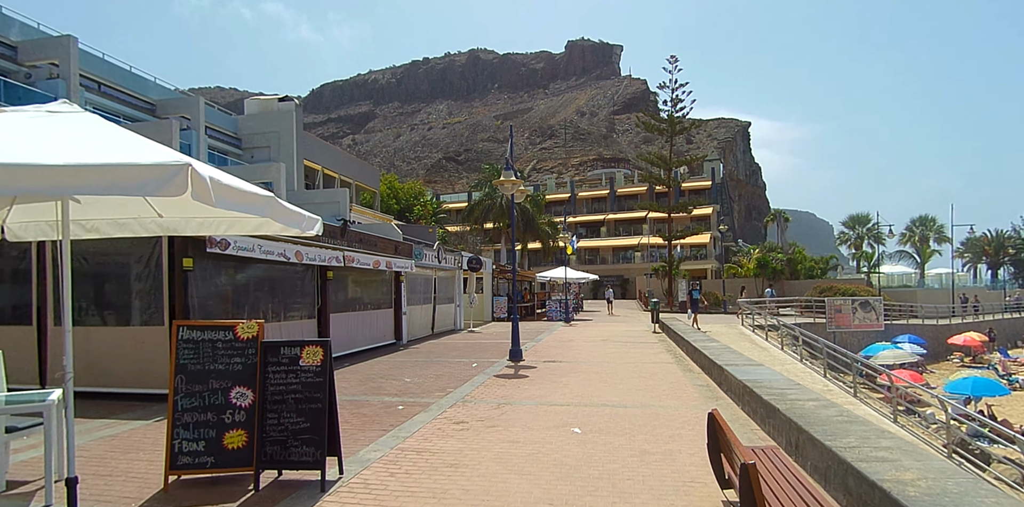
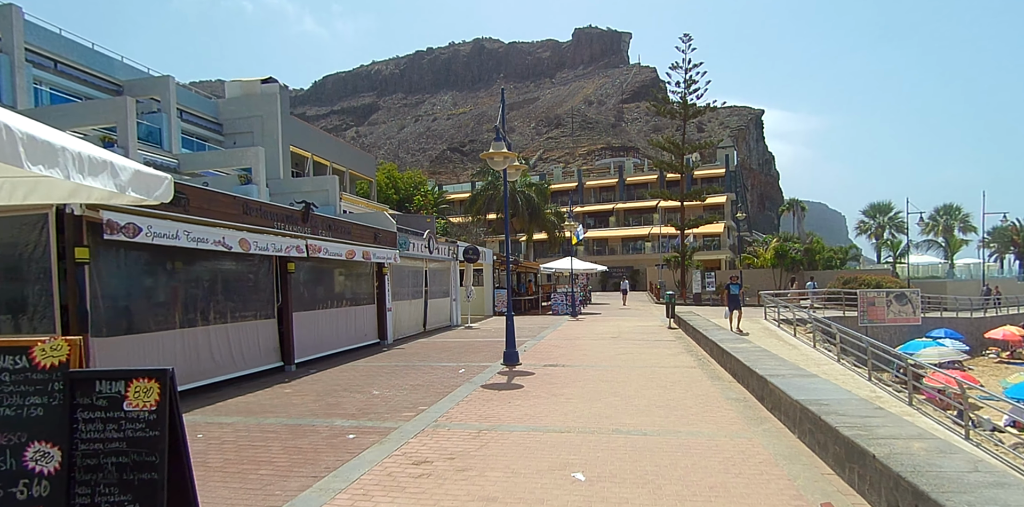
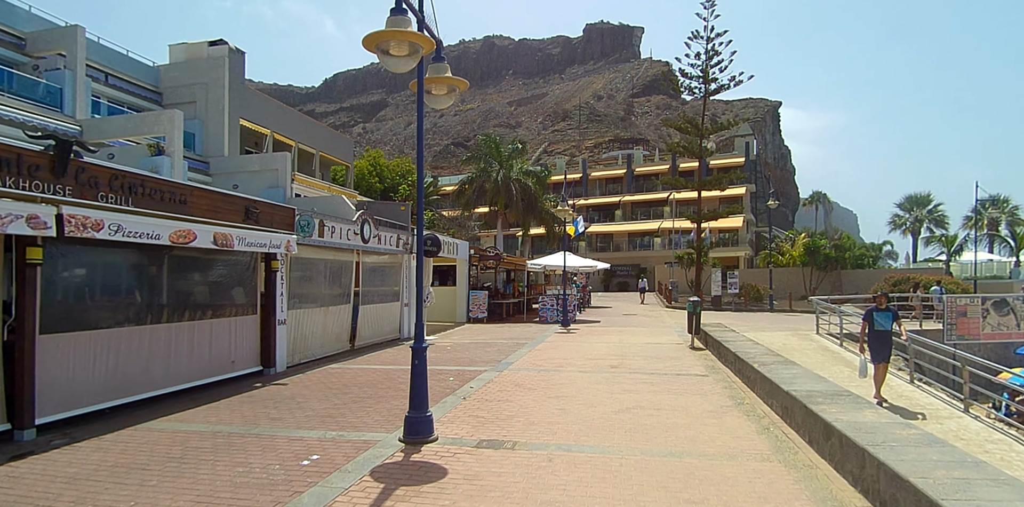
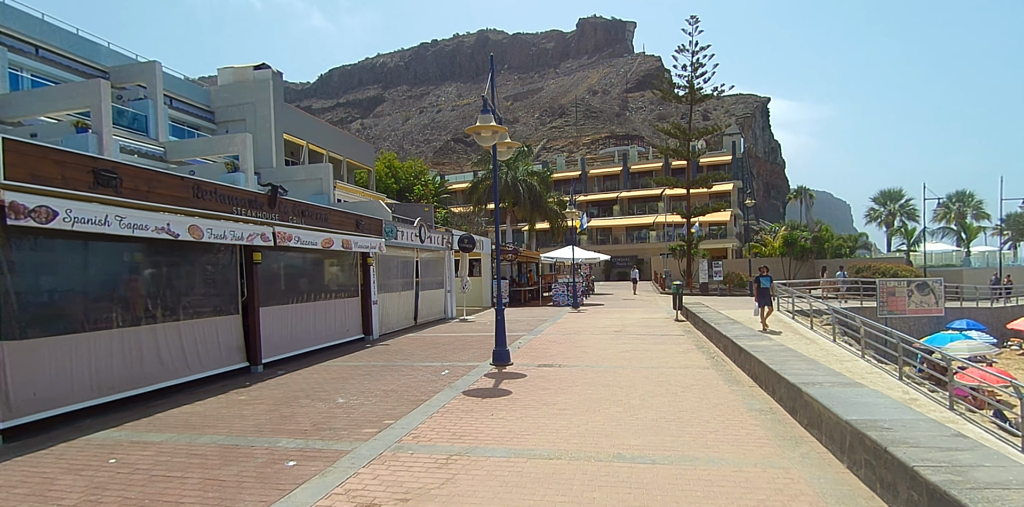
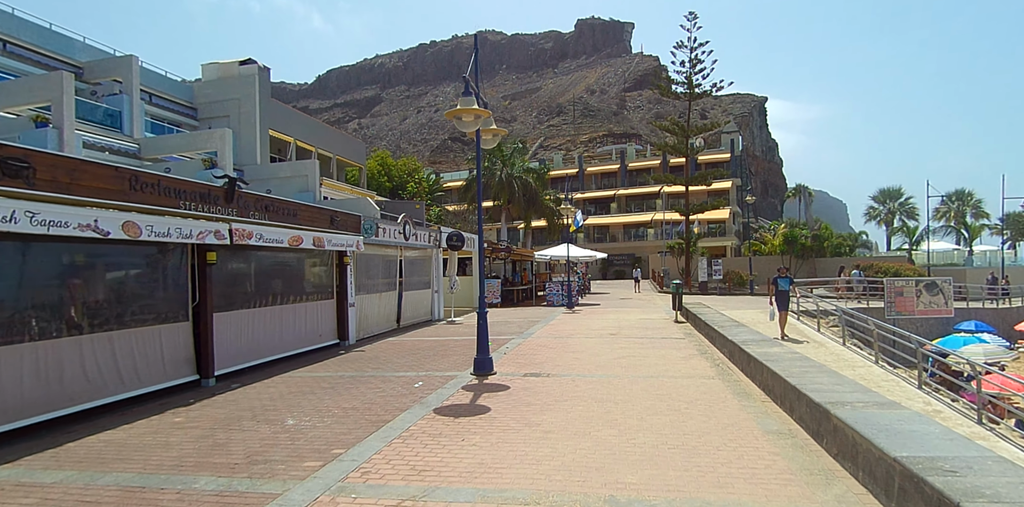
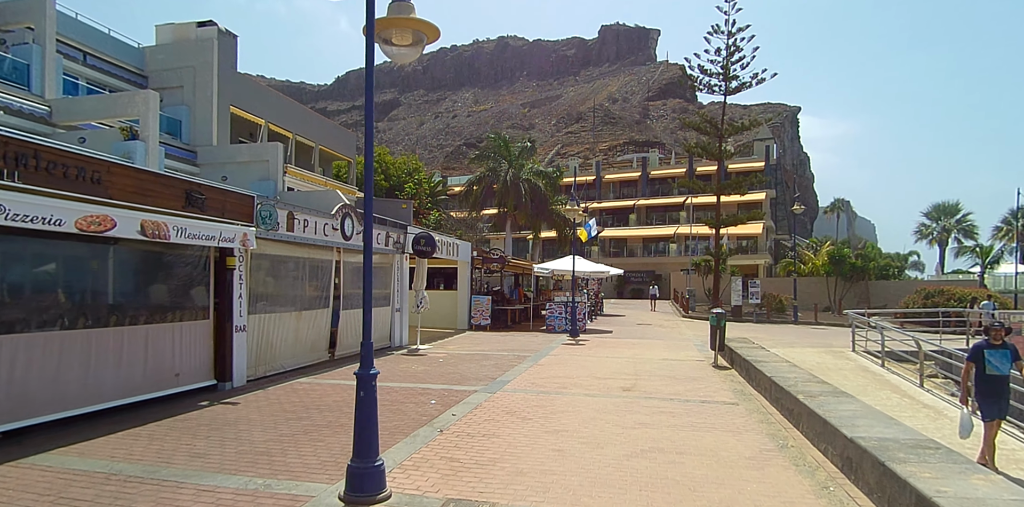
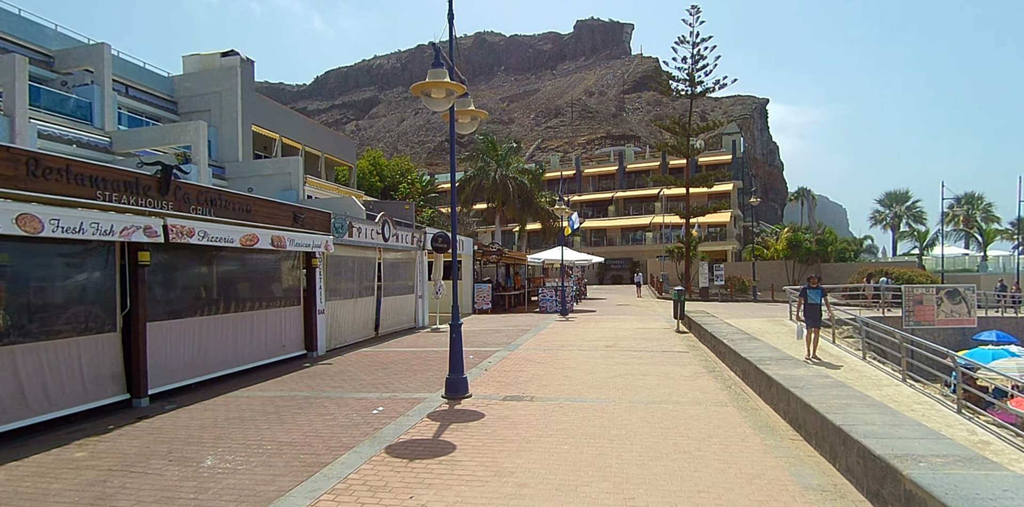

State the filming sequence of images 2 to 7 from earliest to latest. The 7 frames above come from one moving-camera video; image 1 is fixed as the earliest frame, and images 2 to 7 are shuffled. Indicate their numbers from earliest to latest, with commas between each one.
2, 4, 5, 7, 3, 6
